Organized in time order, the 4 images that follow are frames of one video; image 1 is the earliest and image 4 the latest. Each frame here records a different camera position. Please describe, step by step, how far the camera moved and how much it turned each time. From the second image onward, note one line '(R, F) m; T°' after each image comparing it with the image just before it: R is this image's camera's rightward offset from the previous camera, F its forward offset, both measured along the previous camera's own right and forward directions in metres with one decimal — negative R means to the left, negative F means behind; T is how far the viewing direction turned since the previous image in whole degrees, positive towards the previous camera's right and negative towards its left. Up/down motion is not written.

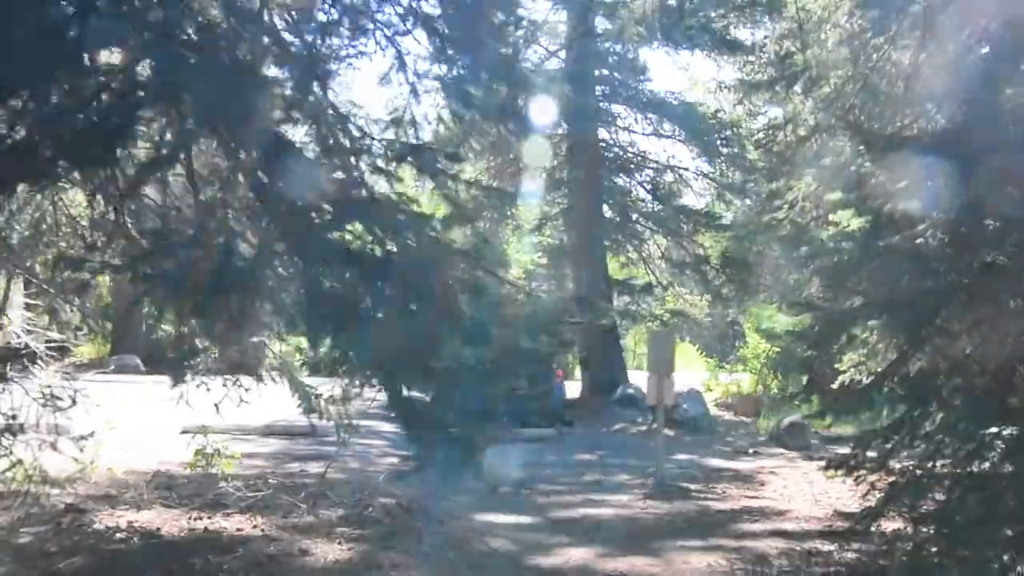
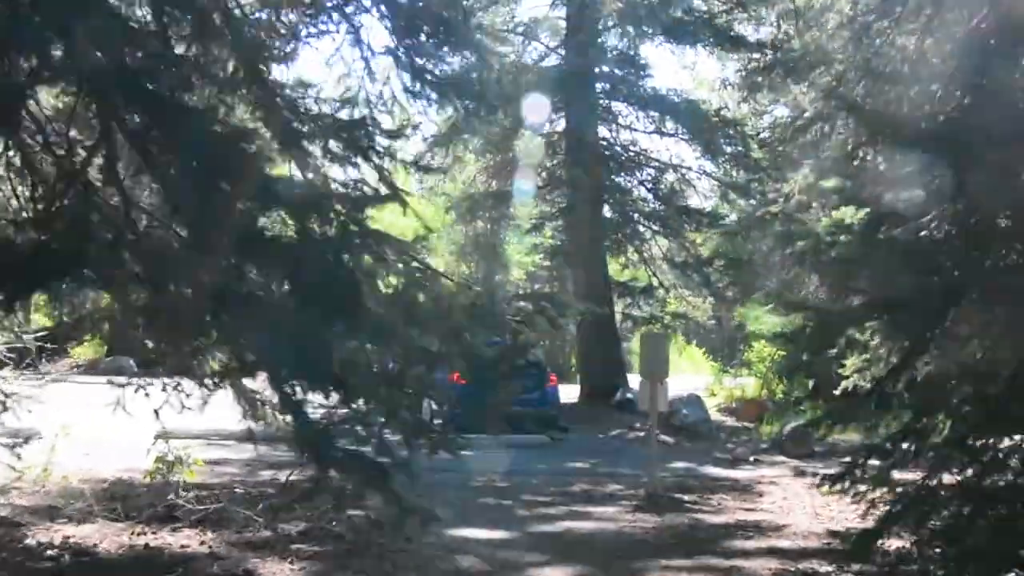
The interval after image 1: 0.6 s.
(+0.3, +0.7) m; 0°
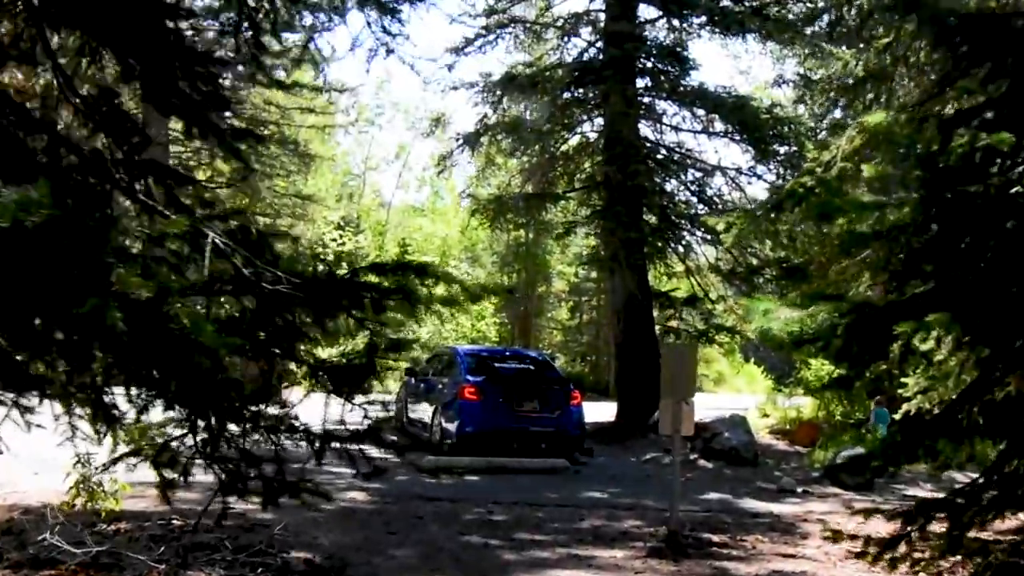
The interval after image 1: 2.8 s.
(+0.6, +1.8) m; -3°
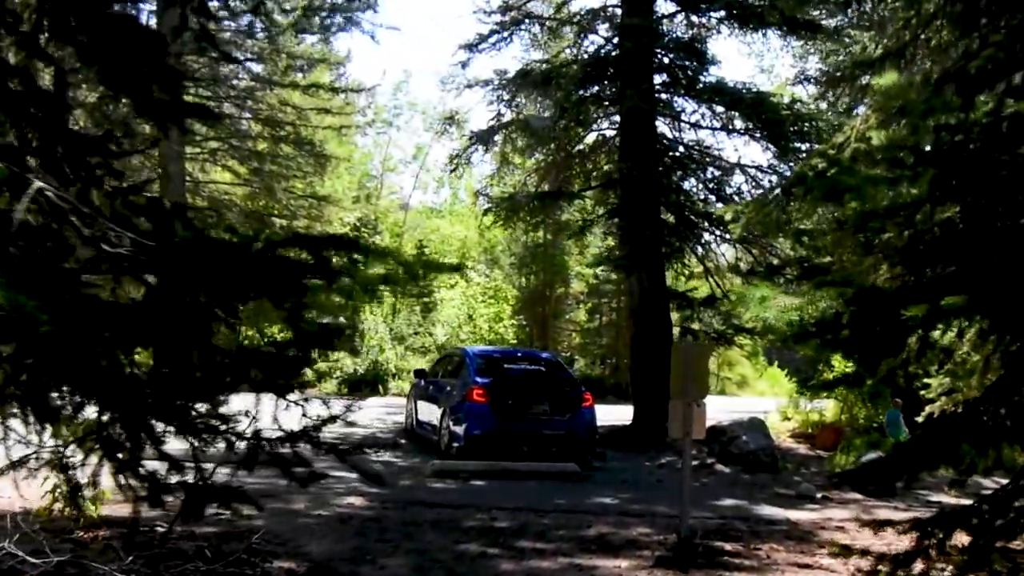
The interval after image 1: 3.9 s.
(+0.2, +0.5) m; -1°
